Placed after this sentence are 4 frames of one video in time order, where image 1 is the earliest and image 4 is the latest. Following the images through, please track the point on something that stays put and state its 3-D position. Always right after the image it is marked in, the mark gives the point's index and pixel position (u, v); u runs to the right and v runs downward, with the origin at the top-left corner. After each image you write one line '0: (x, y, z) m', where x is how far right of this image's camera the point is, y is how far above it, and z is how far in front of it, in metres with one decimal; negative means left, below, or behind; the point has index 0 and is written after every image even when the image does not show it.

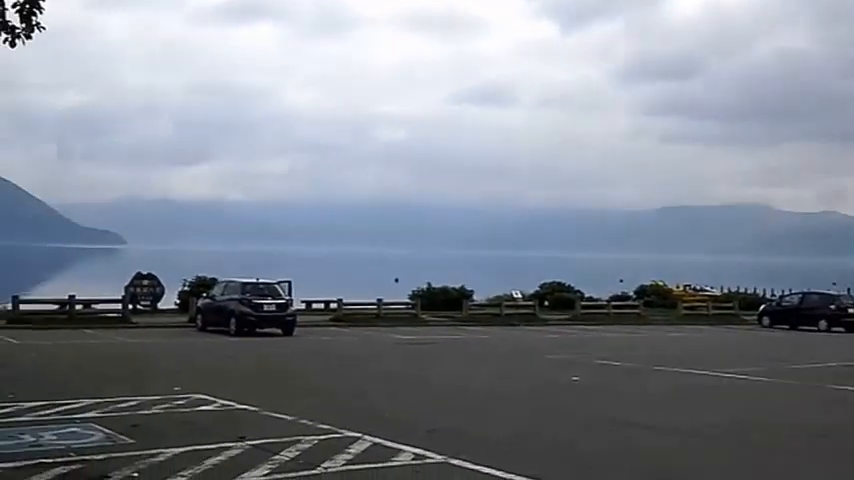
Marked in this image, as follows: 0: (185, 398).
0: (-2.9, -1.9, +14.0) m
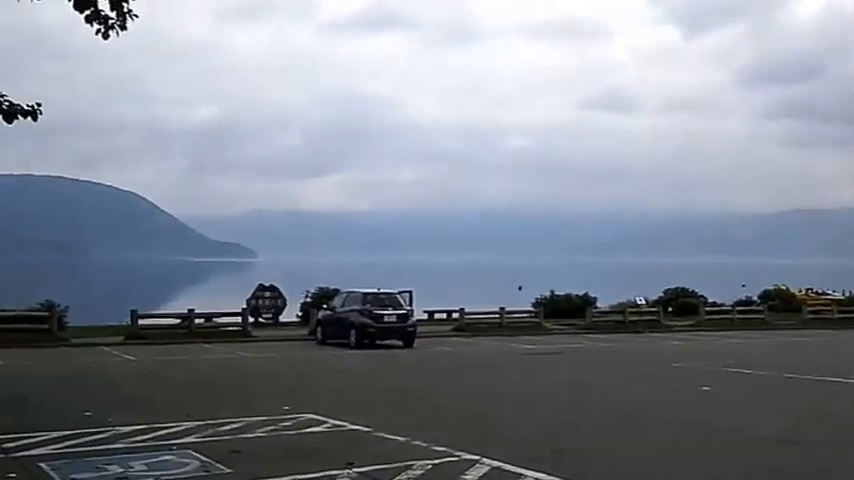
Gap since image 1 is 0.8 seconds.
0: (-1.5, -2.0, +13.4) m
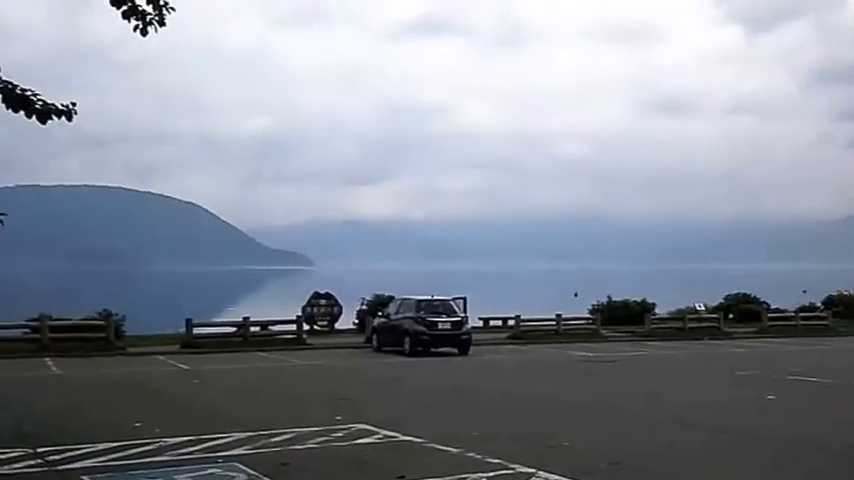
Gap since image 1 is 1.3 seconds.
0: (-0.9, -2.1, +13.1) m
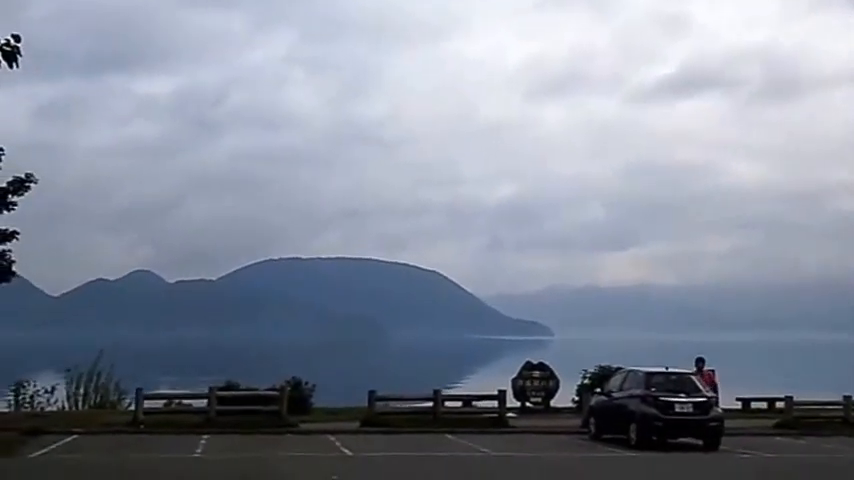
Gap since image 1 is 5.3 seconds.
0: (+0.2, -2.1, +6.6) m
